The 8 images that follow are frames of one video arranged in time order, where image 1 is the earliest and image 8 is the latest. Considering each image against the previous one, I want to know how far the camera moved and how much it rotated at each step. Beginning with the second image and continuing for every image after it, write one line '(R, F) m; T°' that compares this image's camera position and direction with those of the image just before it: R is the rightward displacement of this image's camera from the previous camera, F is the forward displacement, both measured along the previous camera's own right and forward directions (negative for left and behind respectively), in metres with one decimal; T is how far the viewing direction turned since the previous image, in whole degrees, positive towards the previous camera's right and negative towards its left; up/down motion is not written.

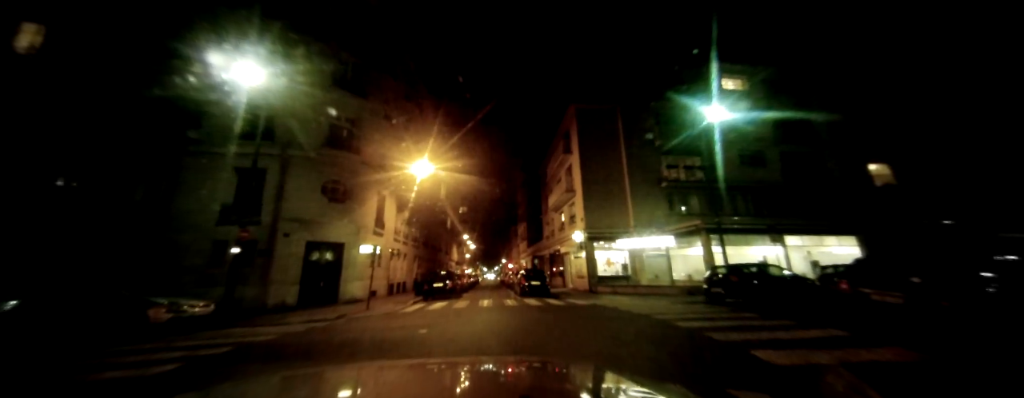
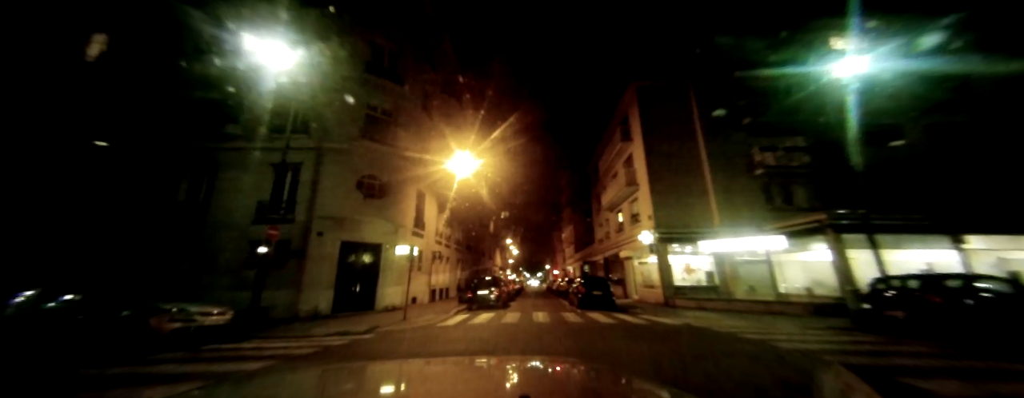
(-0.7, +2.6) m; -7°
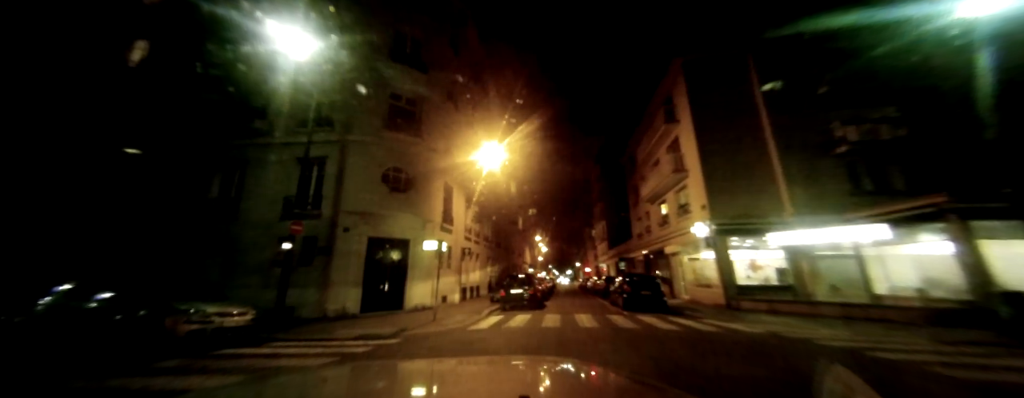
(-0.4, +1.3) m; -5°
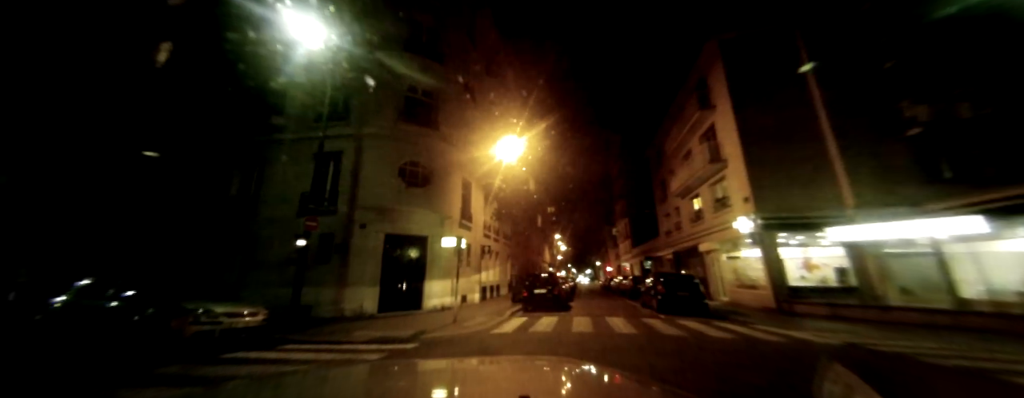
(-0.2, +0.9) m; -3°
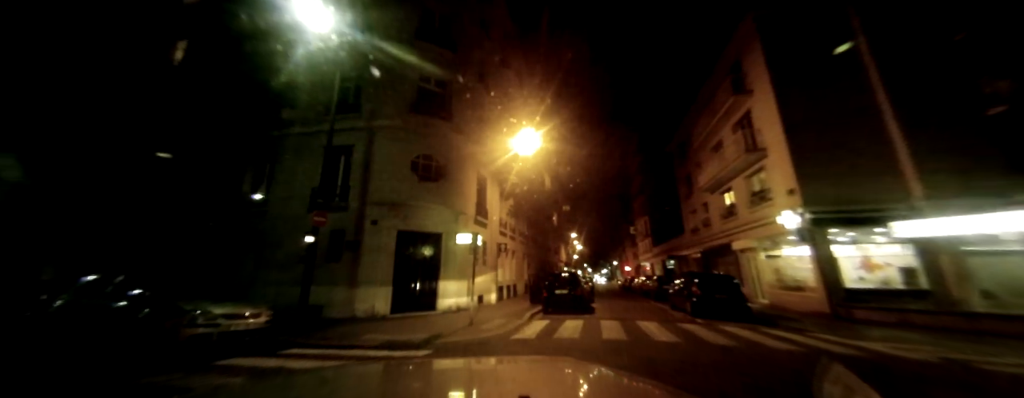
(-0.2, +0.9) m; -3°
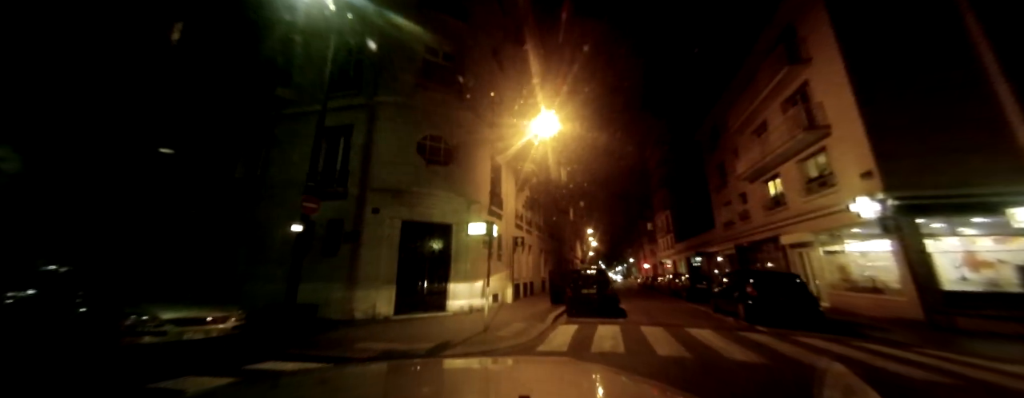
(-0.3, +1.7) m; -2°
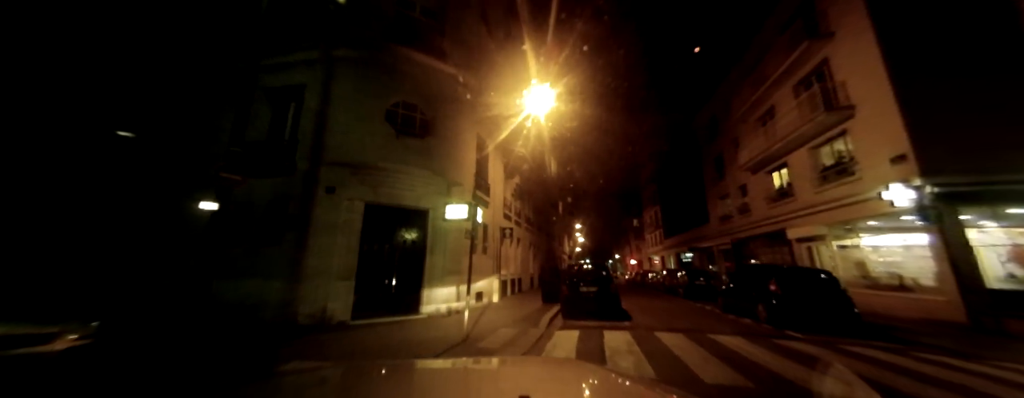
(-0.1, +1.7) m; +2°
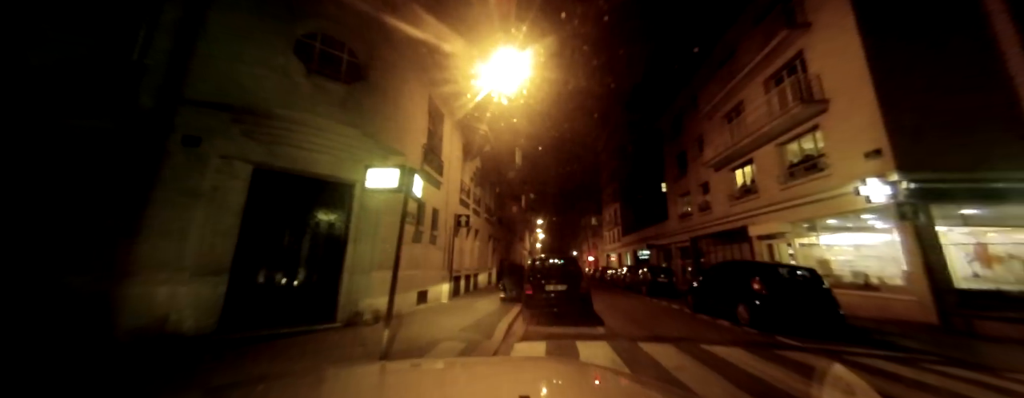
(+0.1, +1.7) m; +7°
